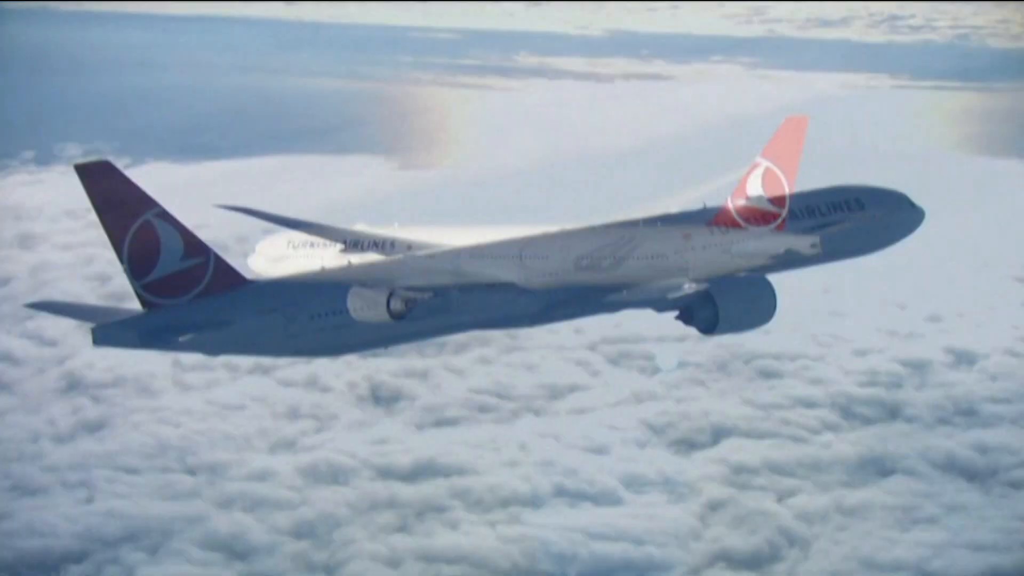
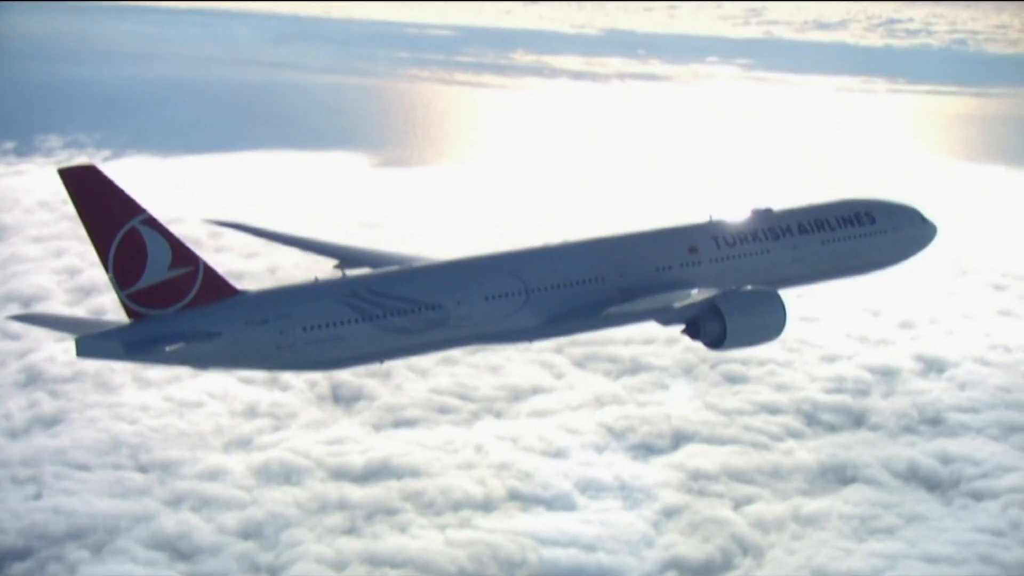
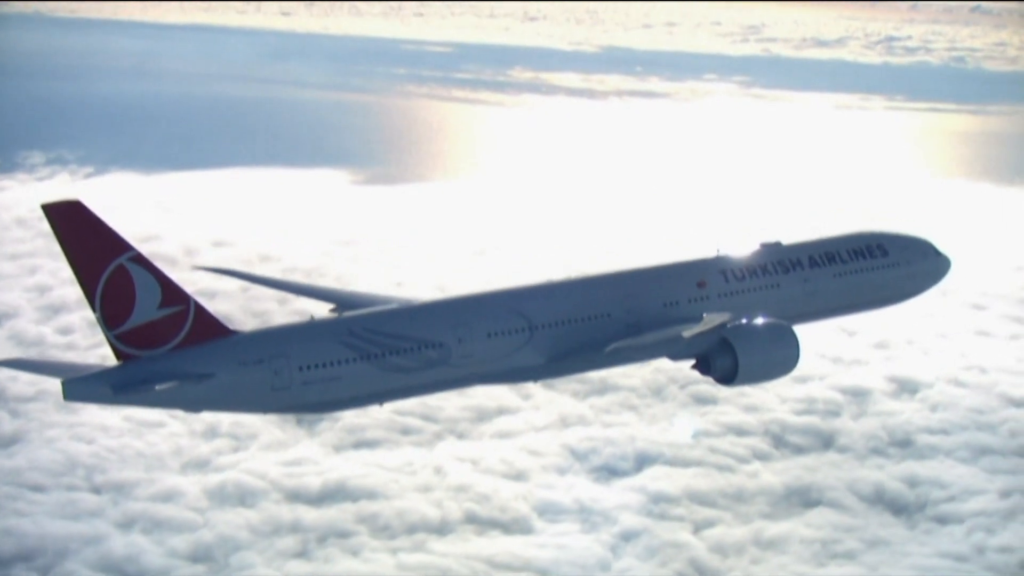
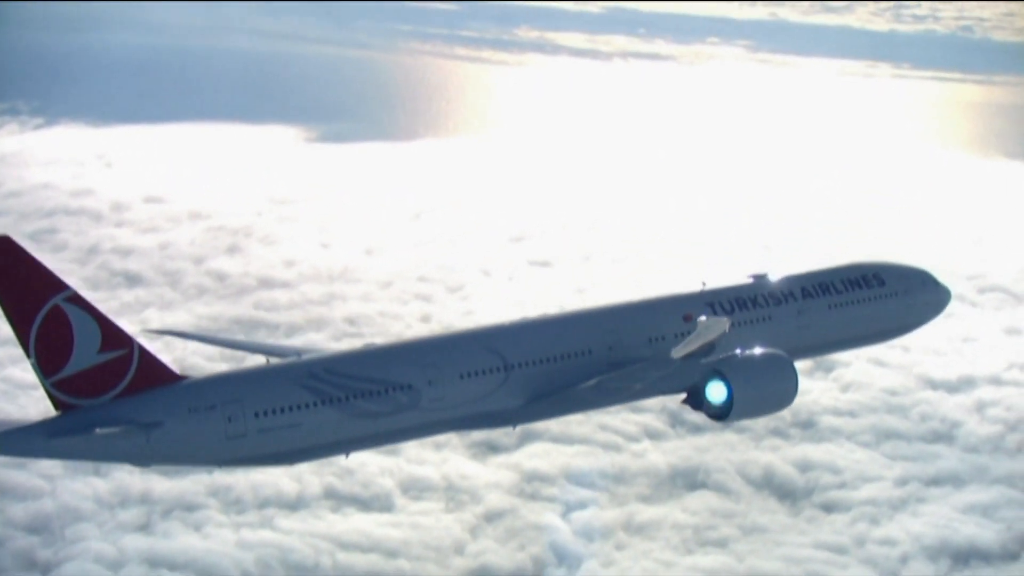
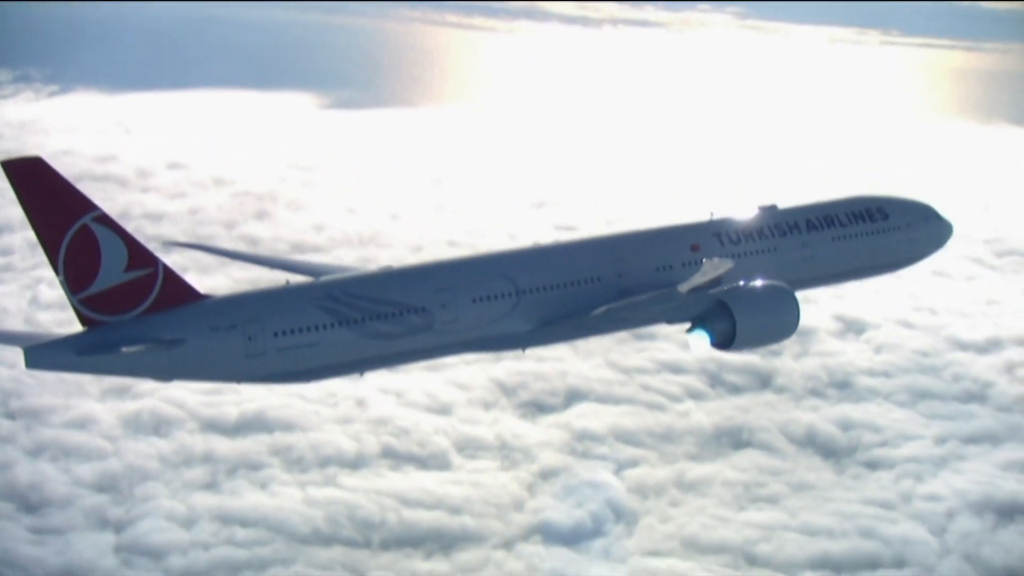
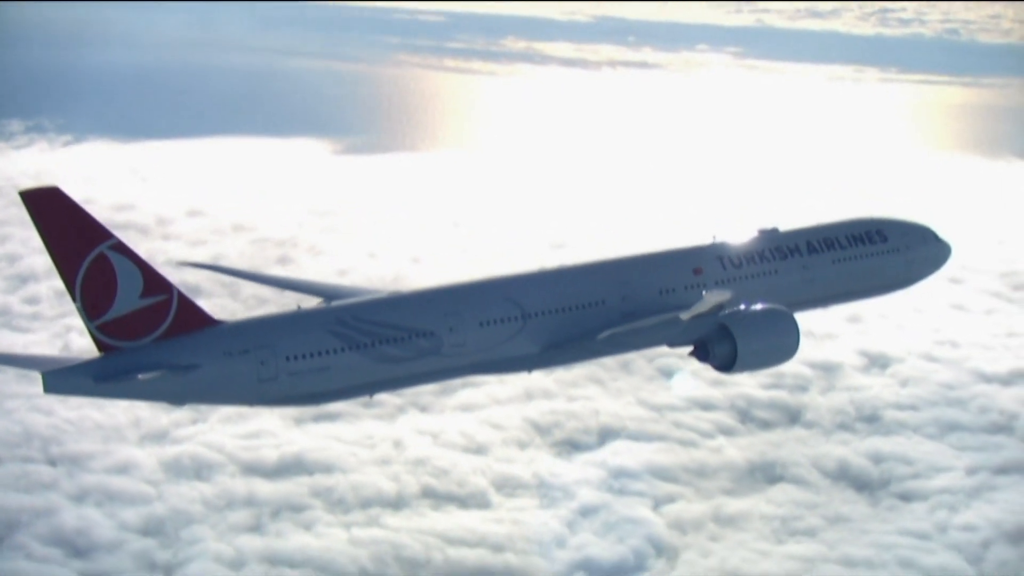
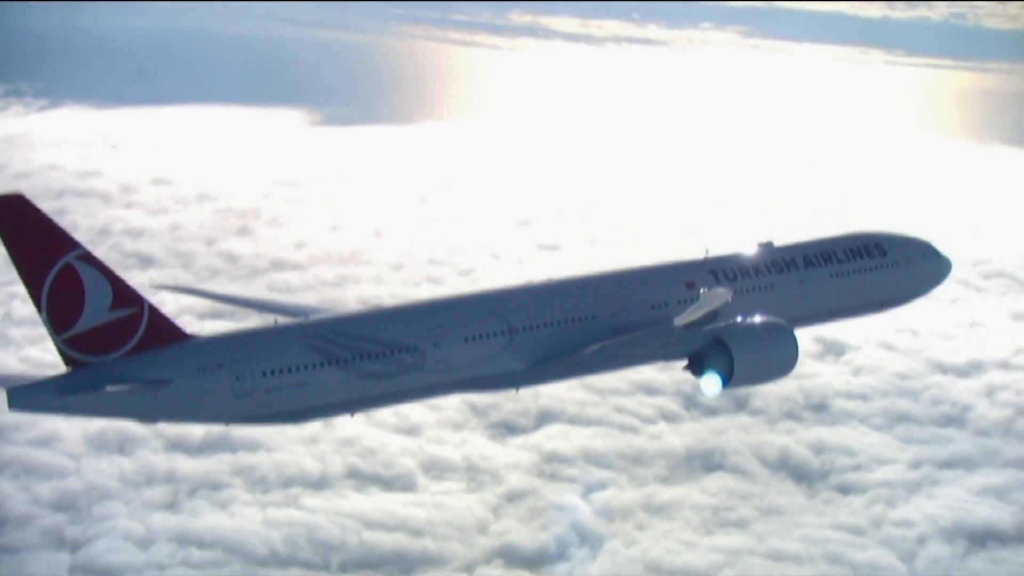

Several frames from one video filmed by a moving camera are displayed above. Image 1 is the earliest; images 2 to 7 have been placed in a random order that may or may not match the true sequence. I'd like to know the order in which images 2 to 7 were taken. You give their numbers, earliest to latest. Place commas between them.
2, 3, 6, 5, 7, 4
